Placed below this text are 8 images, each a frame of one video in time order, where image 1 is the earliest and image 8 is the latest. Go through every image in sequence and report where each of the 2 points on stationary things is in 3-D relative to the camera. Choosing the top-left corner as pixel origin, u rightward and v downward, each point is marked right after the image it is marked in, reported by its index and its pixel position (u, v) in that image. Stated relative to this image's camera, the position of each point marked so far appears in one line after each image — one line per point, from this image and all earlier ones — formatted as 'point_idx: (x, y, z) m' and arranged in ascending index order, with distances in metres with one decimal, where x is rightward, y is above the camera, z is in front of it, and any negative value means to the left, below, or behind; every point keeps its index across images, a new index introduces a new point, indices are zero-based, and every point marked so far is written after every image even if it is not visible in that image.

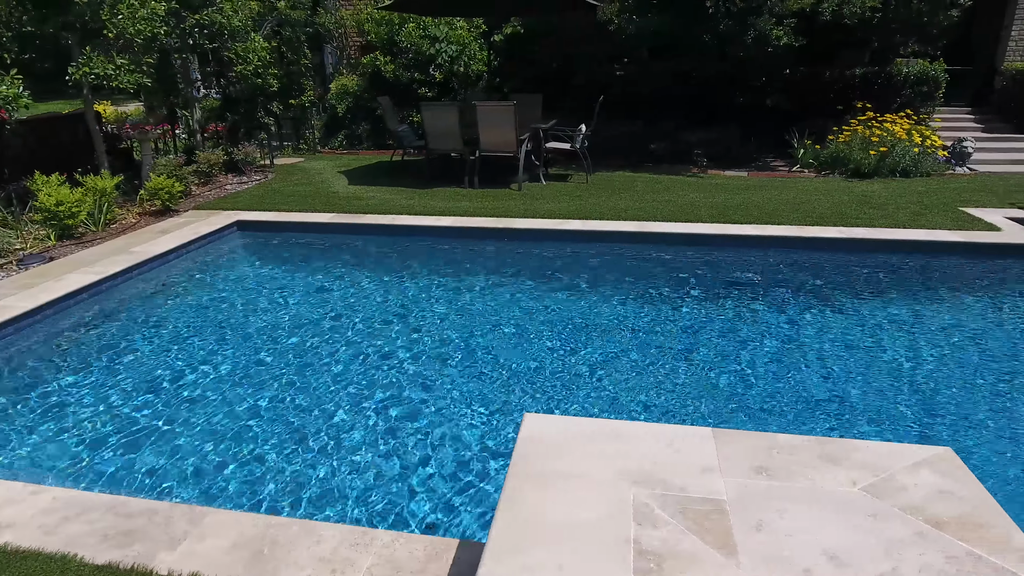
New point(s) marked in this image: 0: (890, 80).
0: (+5.9, +3.2, +10.1) m
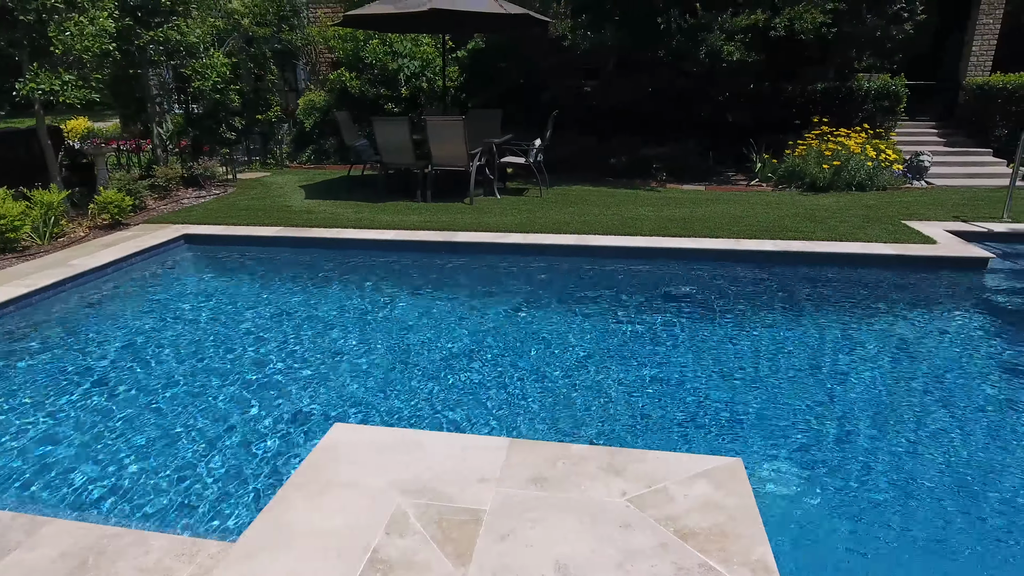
0: (+5.3, +3.0, +10.2) m
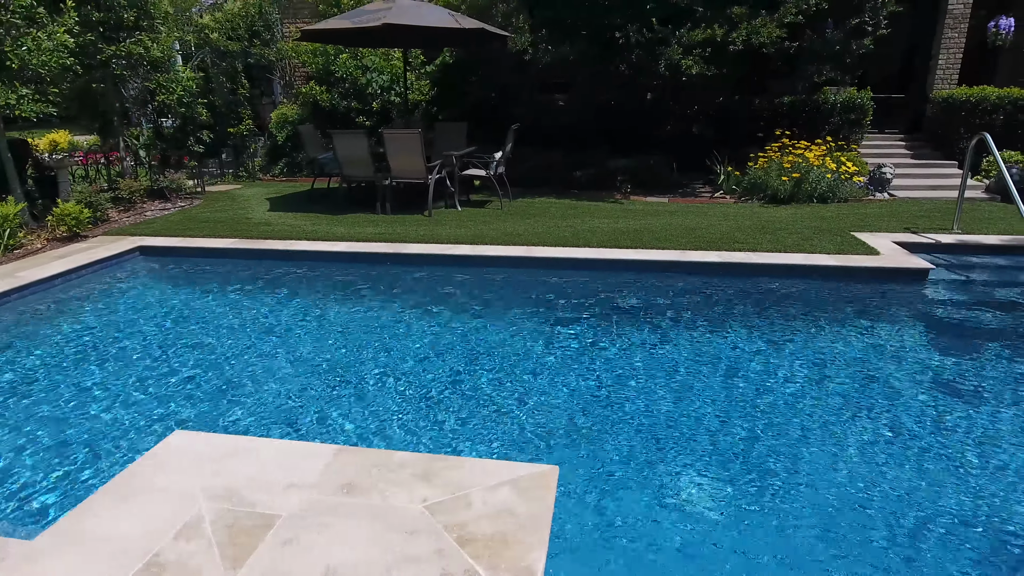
0: (+4.8, +2.8, +10.2) m
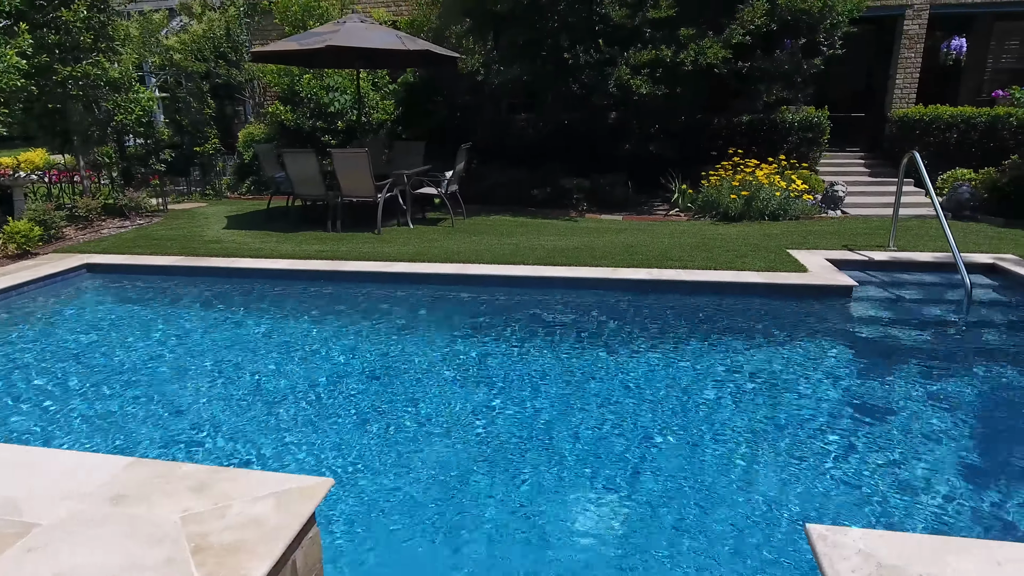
0: (+4.2, +2.6, +10.3) m
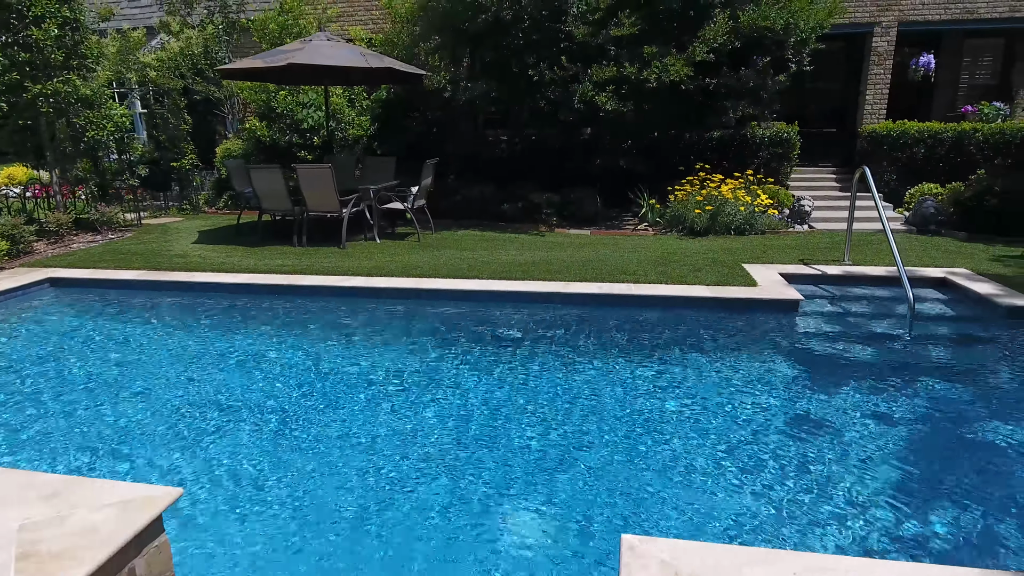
0: (+3.7, +2.4, +10.4) m
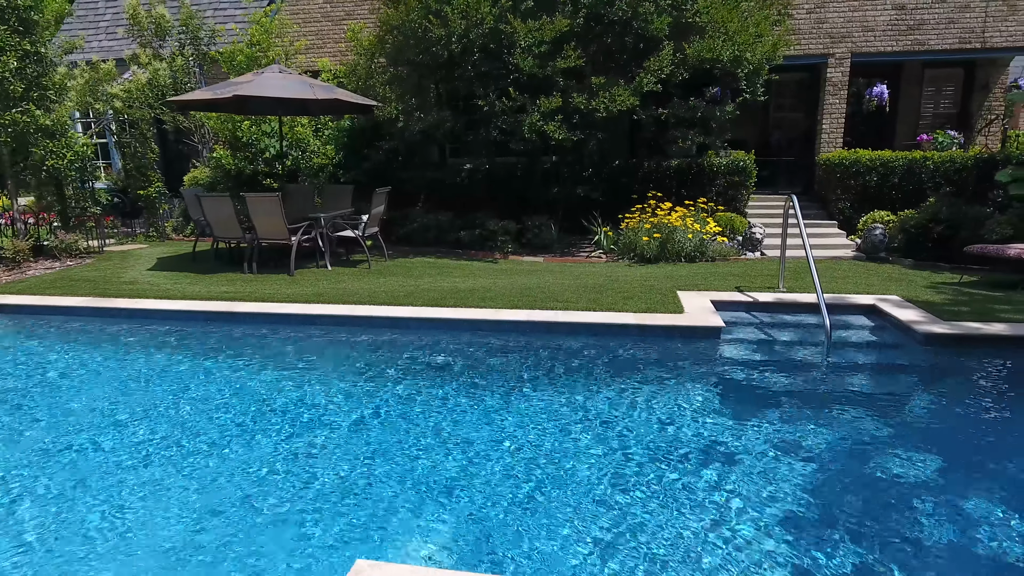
0: (+3.0, +1.9, +10.5) m
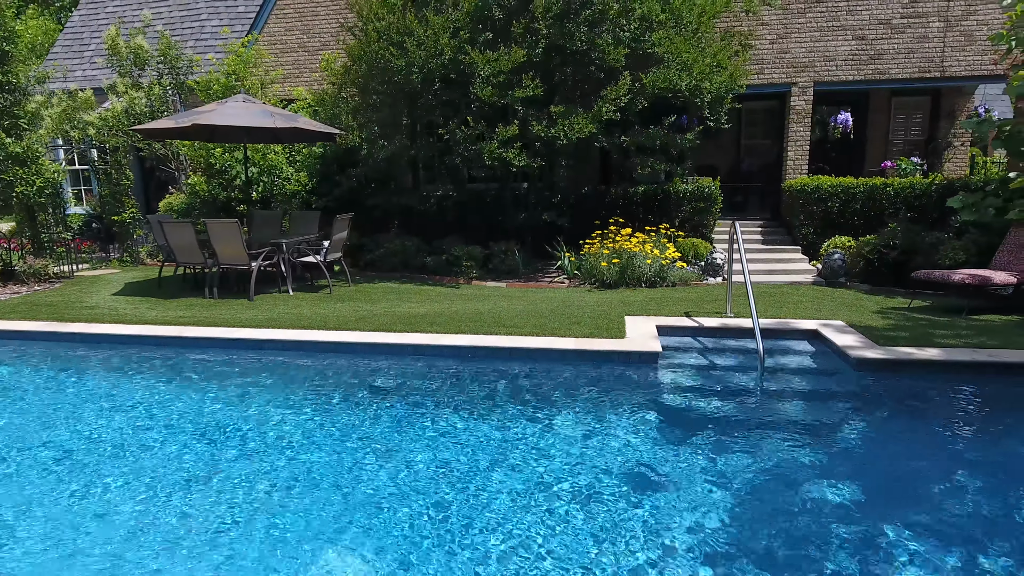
0: (+2.5, +1.5, +10.7) m
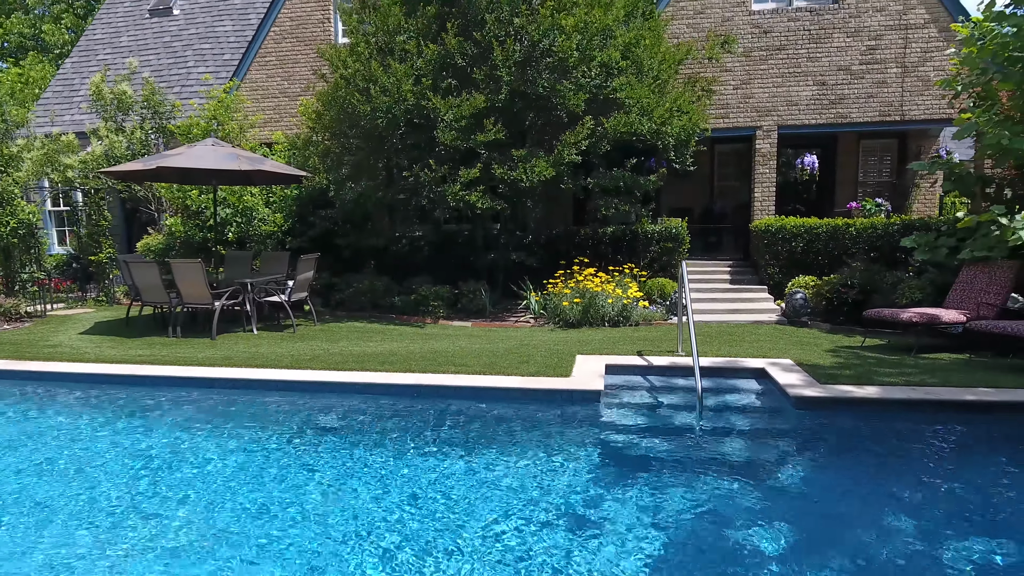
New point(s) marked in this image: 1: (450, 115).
0: (+2.0, +0.9, +10.8) m
1: (-0.9, +2.4, +9.2) m
